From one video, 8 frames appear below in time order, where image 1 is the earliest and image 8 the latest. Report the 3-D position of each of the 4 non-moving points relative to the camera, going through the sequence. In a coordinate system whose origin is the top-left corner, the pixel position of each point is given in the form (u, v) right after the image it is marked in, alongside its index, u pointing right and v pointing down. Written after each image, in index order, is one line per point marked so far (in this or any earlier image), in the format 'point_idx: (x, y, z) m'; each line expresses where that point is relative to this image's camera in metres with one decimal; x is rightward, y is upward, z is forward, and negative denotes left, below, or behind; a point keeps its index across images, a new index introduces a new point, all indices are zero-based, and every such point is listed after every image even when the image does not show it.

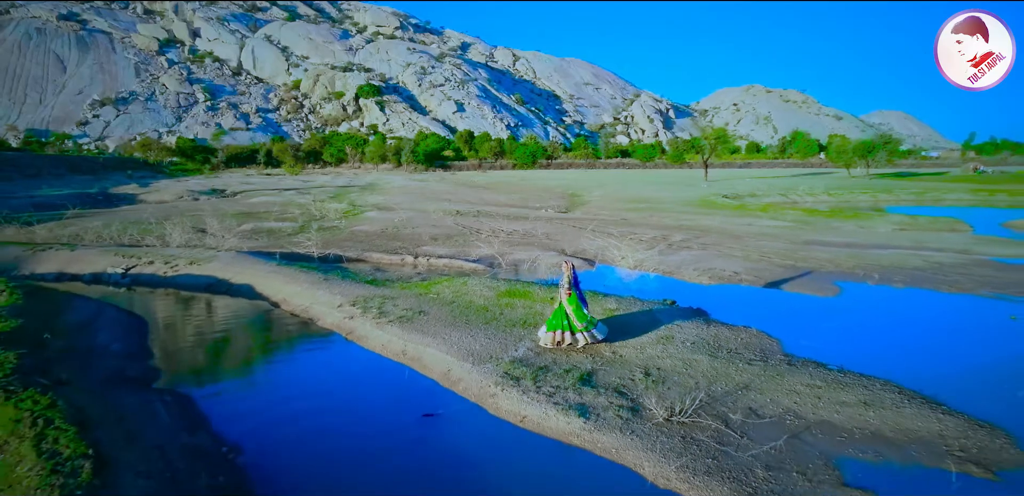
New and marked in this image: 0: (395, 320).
0: (-2.6, -1.6, +12.6) m
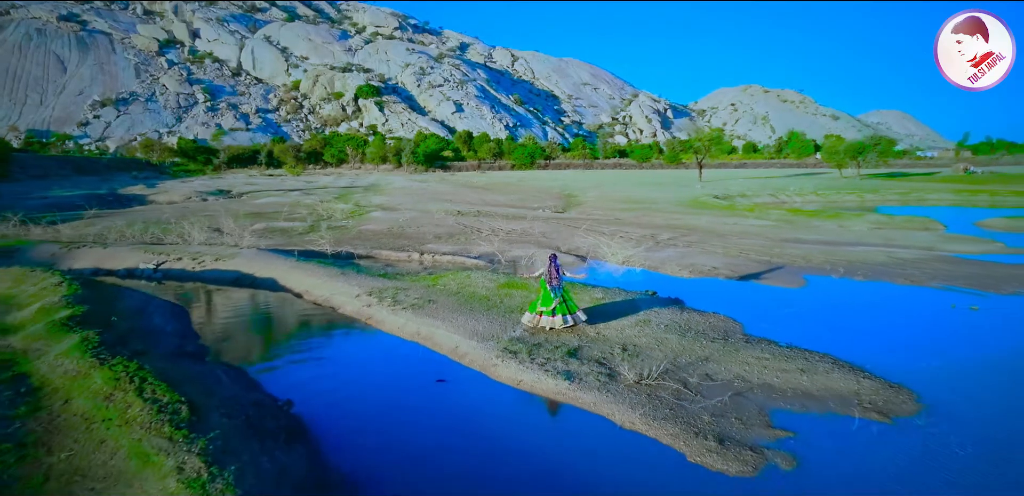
0: (-2.6, -1.5, +14.1) m
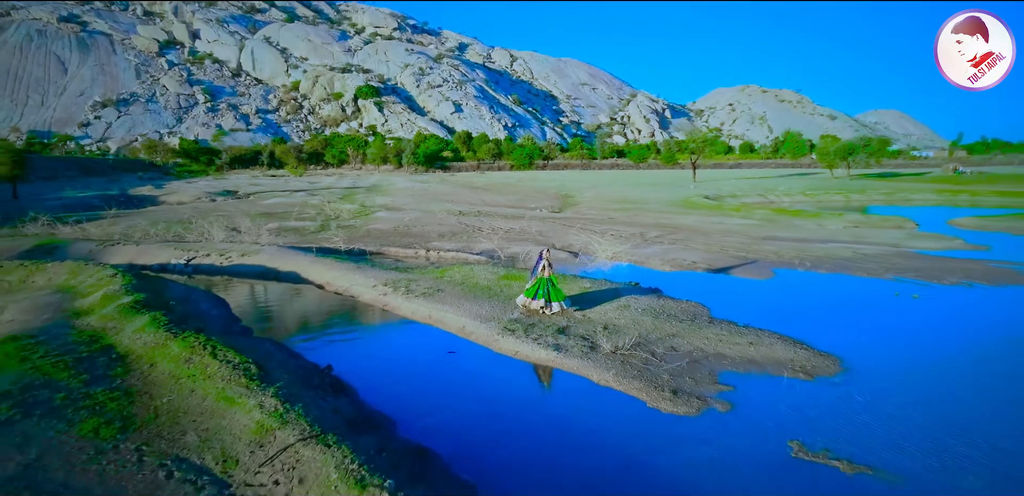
0: (-2.6, -1.4, +16.0) m
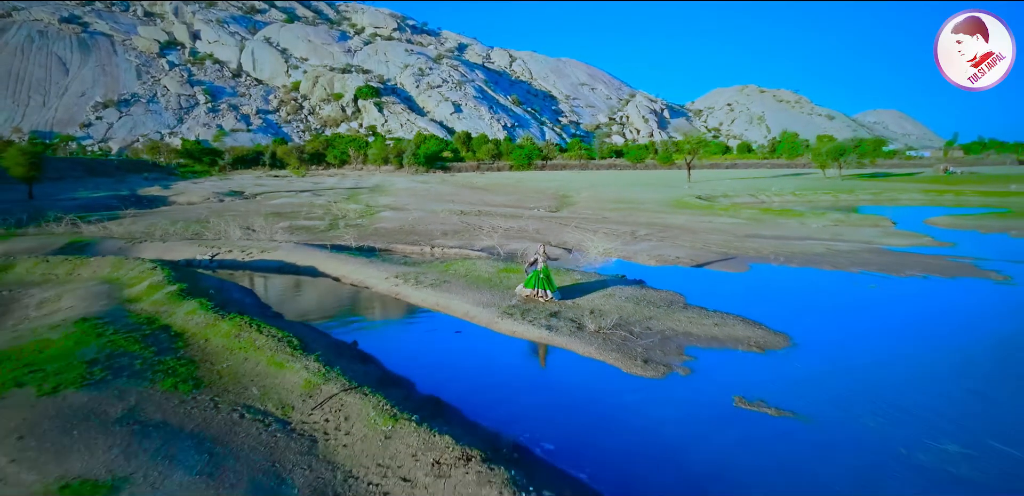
0: (-2.7, -1.2, +17.8) m
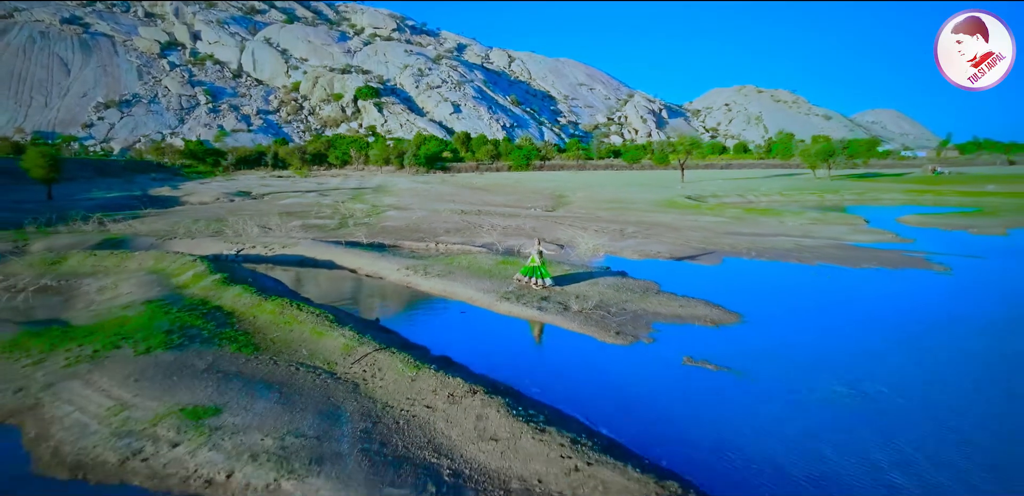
0: (-2.8, -1.0, +20.0) m
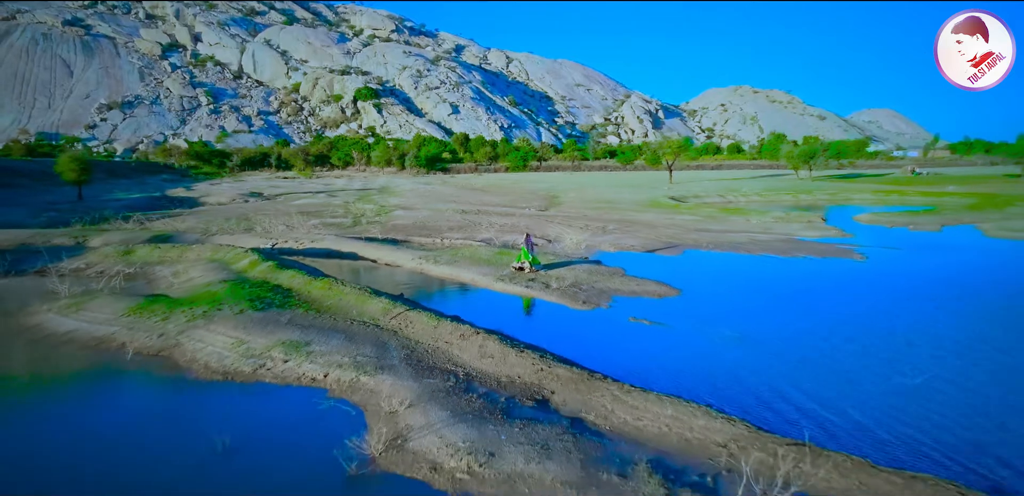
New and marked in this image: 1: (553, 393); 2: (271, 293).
0: (-3.0, -0.7, +24.2) m
1: (+0.8, -3.0, +12.0) m
2: (-7.6, -1.4, +17.4) m
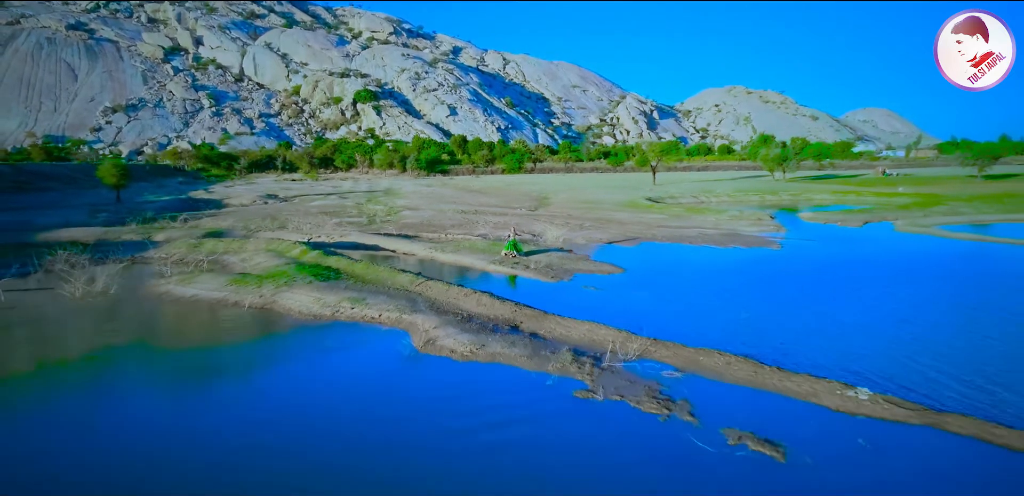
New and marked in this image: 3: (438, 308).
0: (-3.6, -0.3, +30.8) m
1: (+0.4, -2.6, +18.6) m
2: (-8.1, -1.0, +24.0) m
3: (-2.6, -2.2, +19.5) m
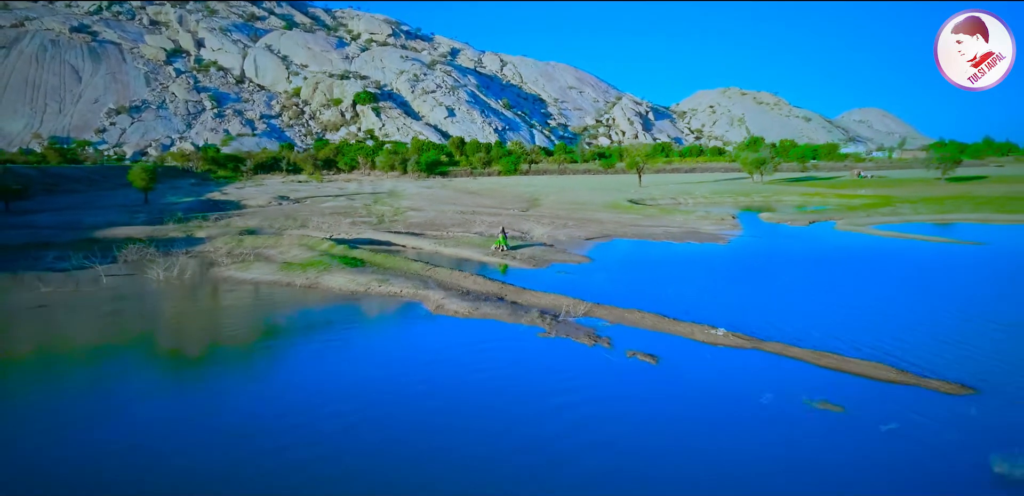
0: (-4.2, 0.0, +36.8) m
1: (-0.2, -2.3, +24.6) m
2: (-8.7, -0.7, +30.0) m
3: (-3.2, -1.9, +25.5) m
